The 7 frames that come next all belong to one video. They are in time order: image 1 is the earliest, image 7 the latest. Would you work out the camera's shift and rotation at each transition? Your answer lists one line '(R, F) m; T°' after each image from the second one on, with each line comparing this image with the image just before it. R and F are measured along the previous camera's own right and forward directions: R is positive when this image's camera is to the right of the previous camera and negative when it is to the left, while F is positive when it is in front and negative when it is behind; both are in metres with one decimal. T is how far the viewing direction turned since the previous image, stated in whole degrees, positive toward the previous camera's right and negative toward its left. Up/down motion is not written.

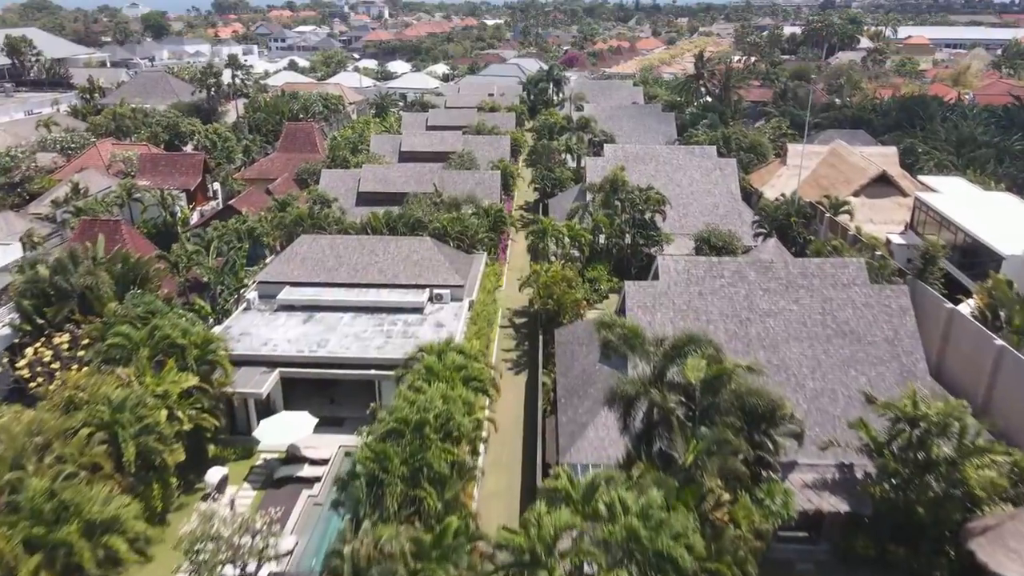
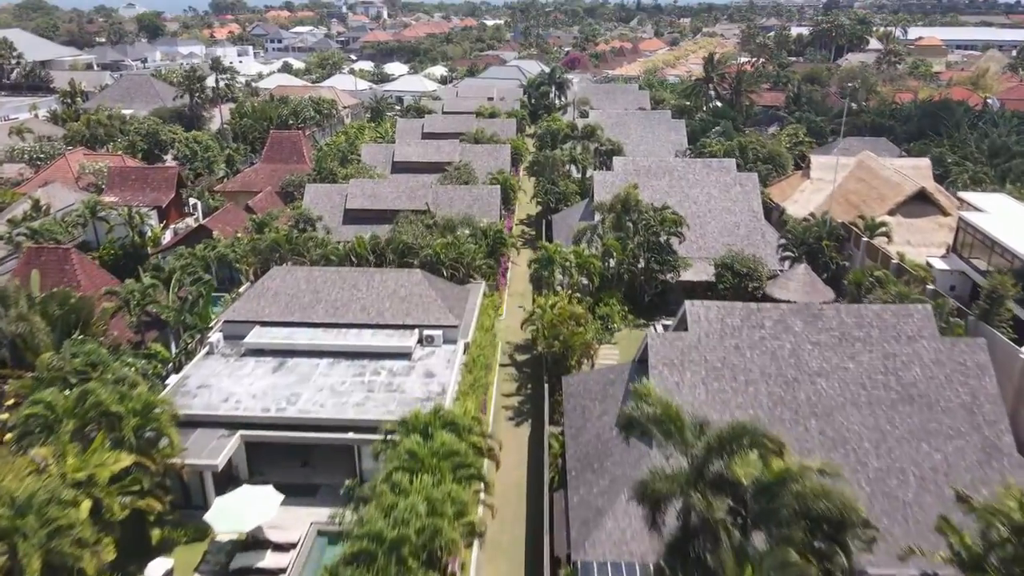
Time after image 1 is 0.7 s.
(0.0, +3.5) m; 0°
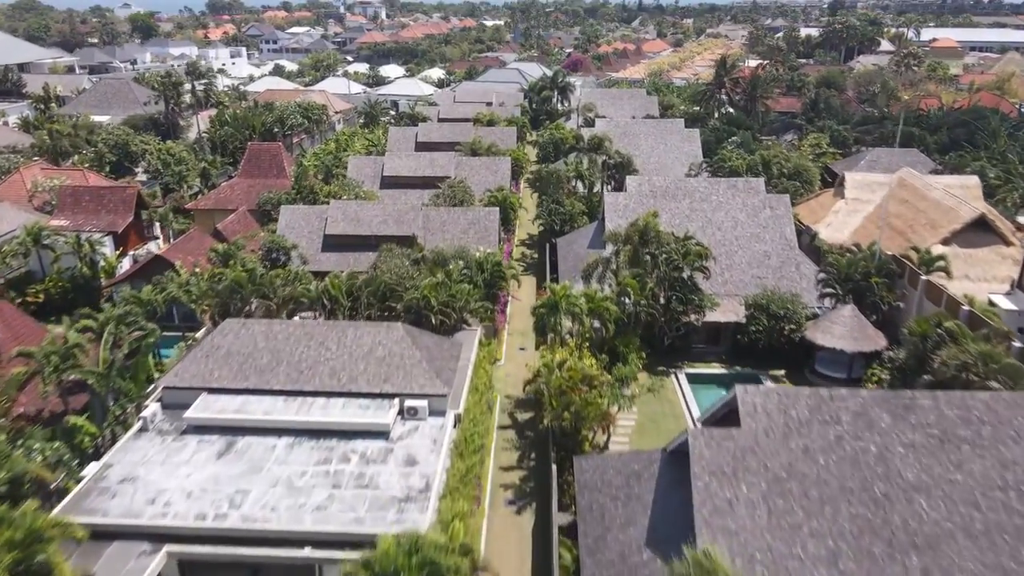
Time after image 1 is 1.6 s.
(0.0, +4.4) m; 0°
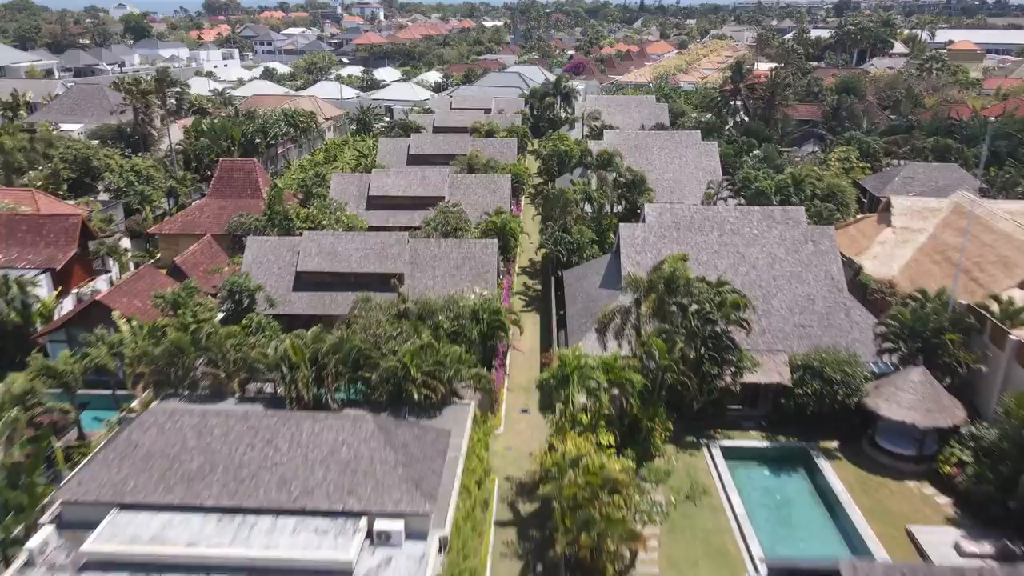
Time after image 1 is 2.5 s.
(0.0, +4.7) m; 0°
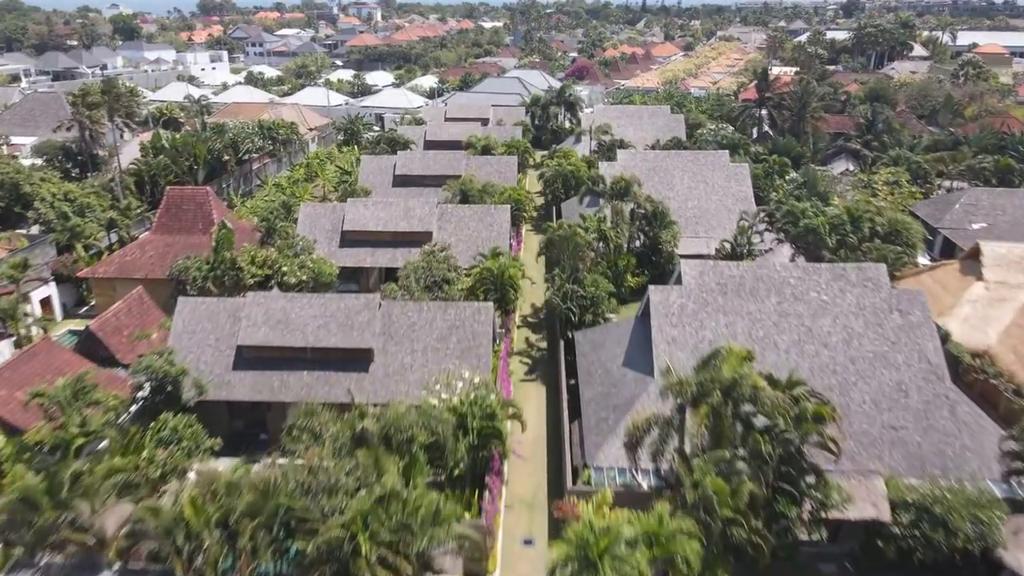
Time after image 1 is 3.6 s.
(0.0, +6.5) m; 0°
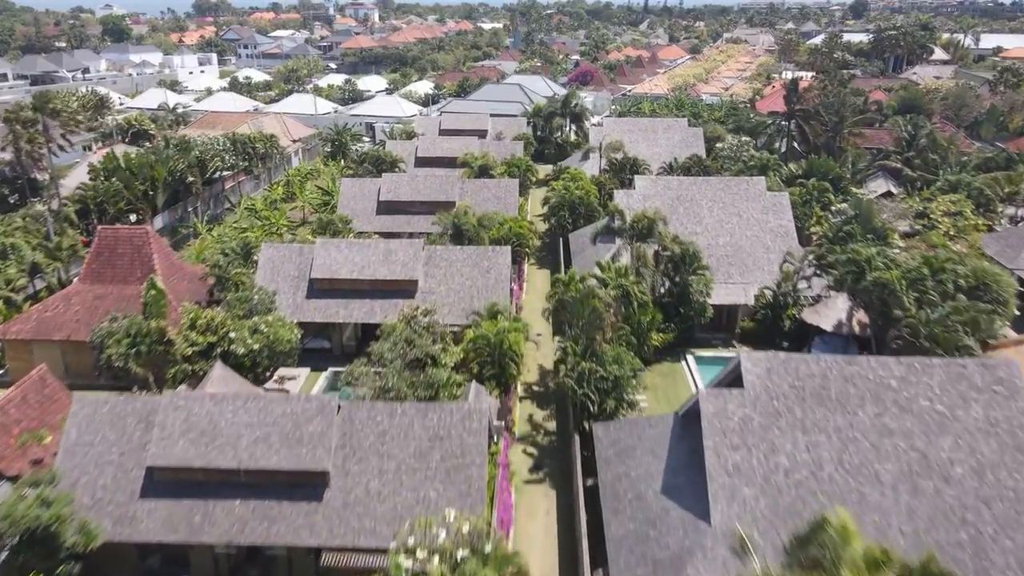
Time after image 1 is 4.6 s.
(-0.1, +6.0) m; 0°
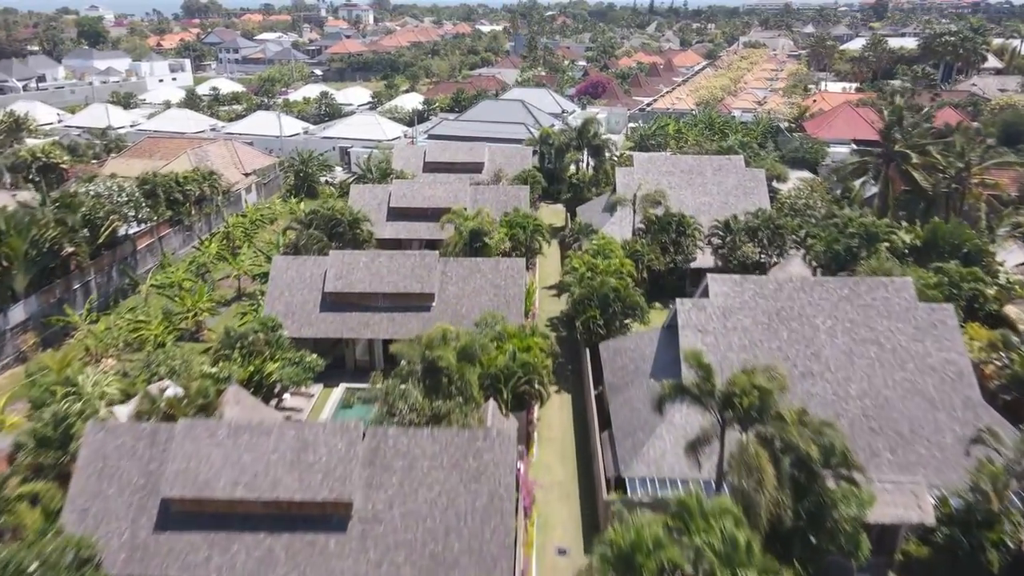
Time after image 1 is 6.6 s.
(-0.2, +13.3) m; 0°
